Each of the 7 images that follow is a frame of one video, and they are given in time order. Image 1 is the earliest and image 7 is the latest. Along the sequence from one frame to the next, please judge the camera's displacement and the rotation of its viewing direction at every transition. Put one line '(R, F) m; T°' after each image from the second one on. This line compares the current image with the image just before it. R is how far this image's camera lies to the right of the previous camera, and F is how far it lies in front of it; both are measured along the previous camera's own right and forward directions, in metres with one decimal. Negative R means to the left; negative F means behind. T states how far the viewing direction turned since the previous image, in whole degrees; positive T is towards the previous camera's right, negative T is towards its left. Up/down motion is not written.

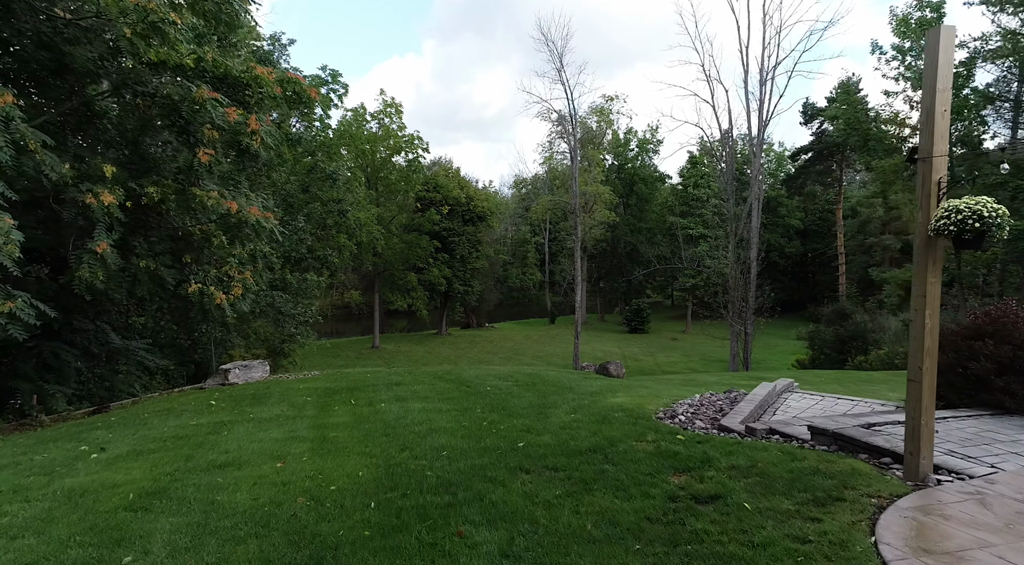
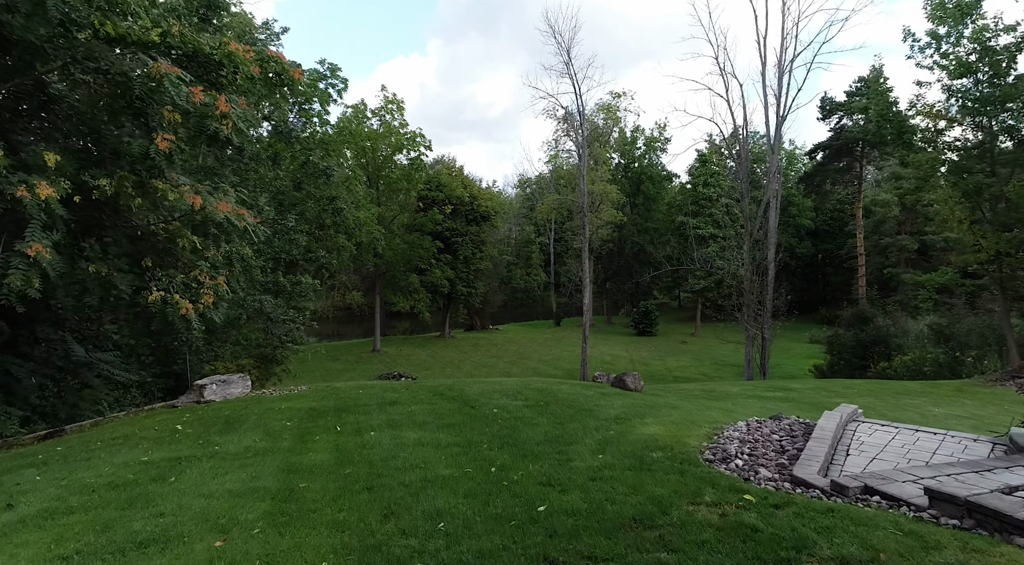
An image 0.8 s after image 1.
(-0.1, +1.0) m; 0°
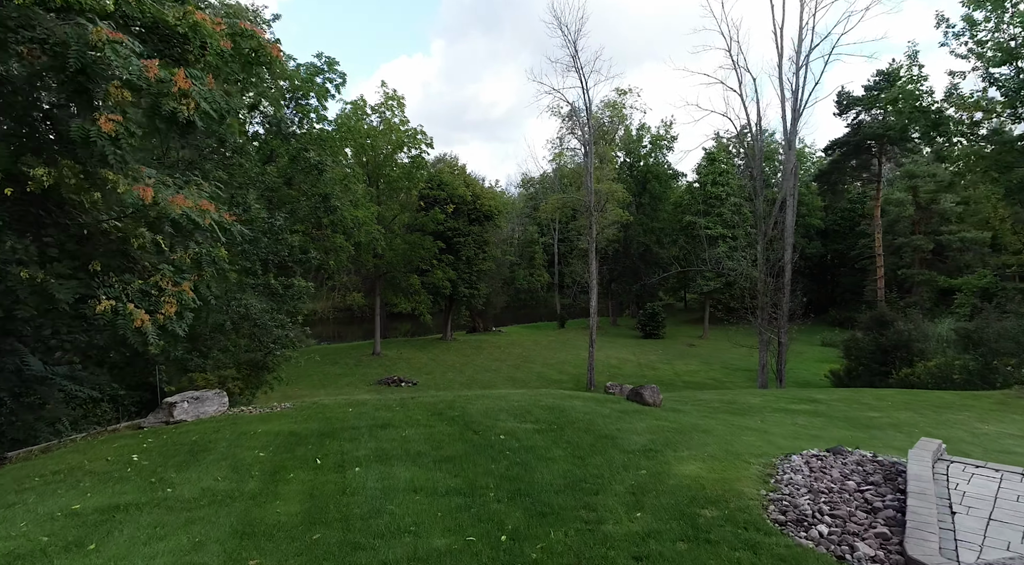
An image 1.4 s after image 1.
(-0.1, +1.0) m; 0°
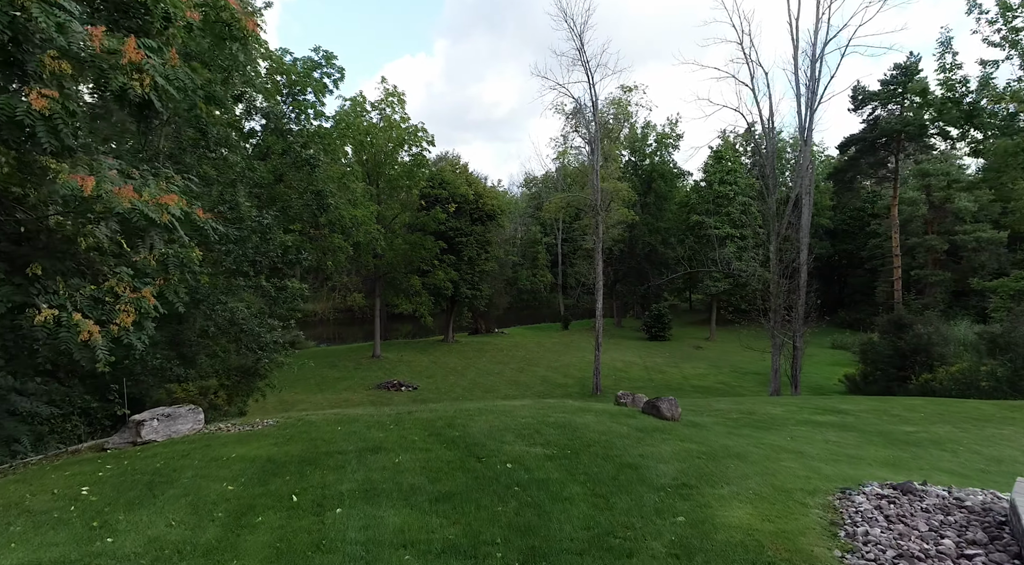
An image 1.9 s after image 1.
(-0.1, +0.8) m; 0°
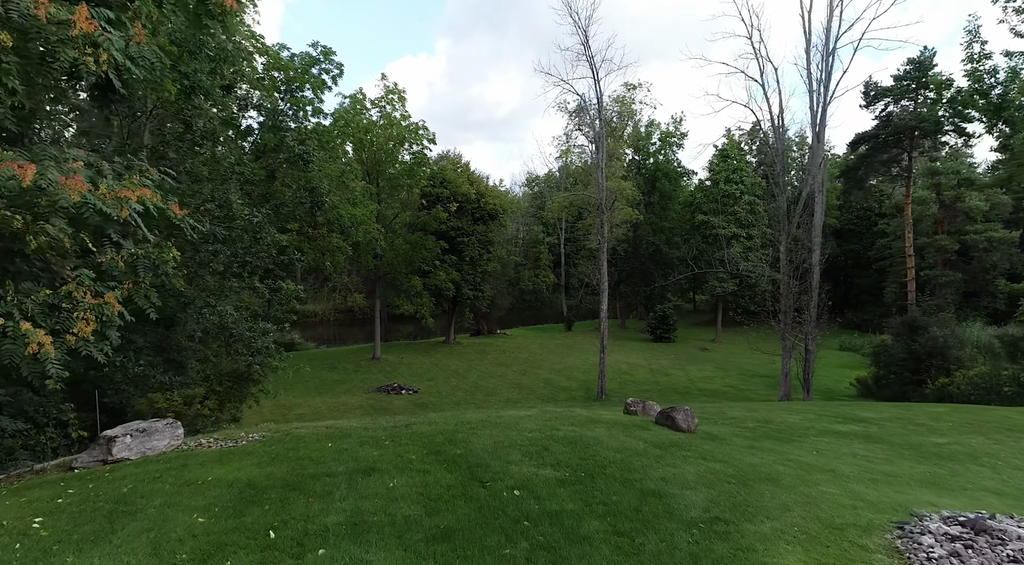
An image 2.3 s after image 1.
(0.0, +0.6) m; 0°
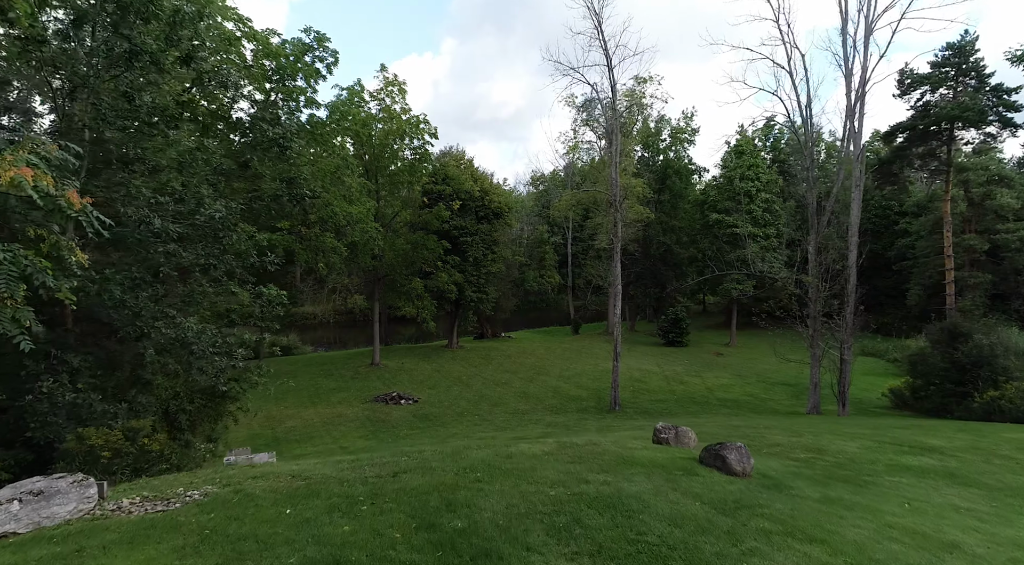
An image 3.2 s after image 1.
(-0.1, +1.6) m; 0°
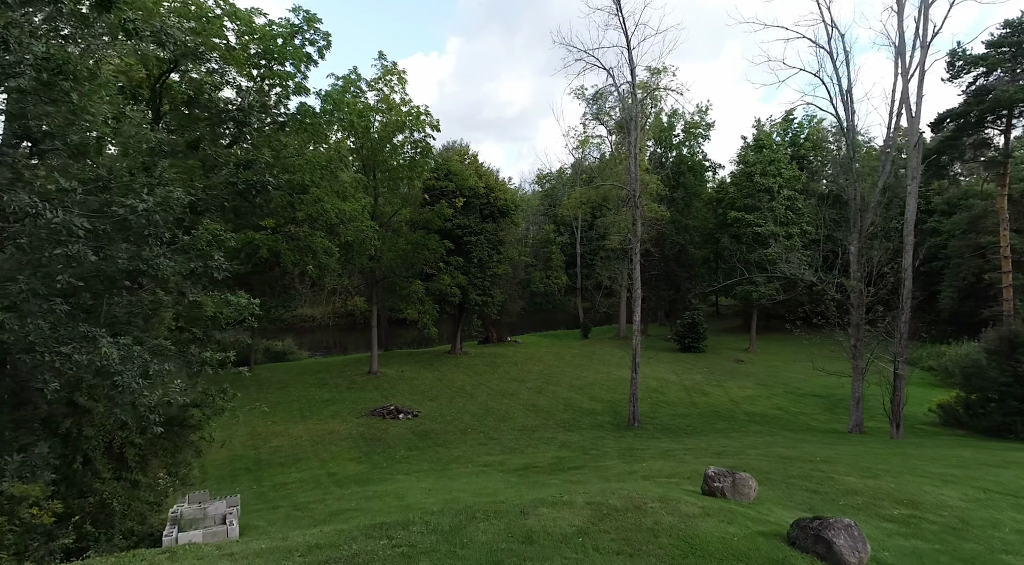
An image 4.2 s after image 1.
(-0.1, +2.0) m; 0°
